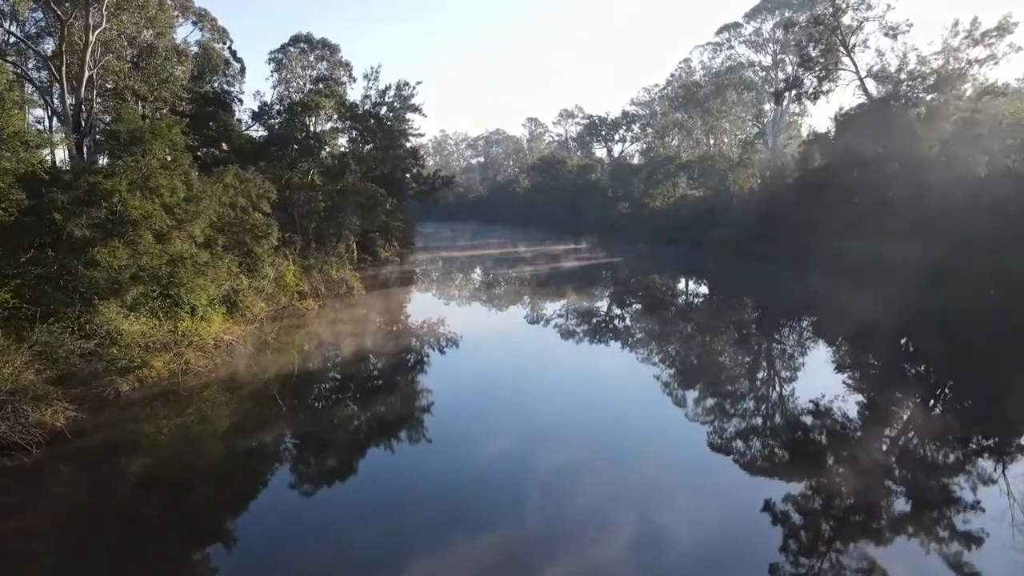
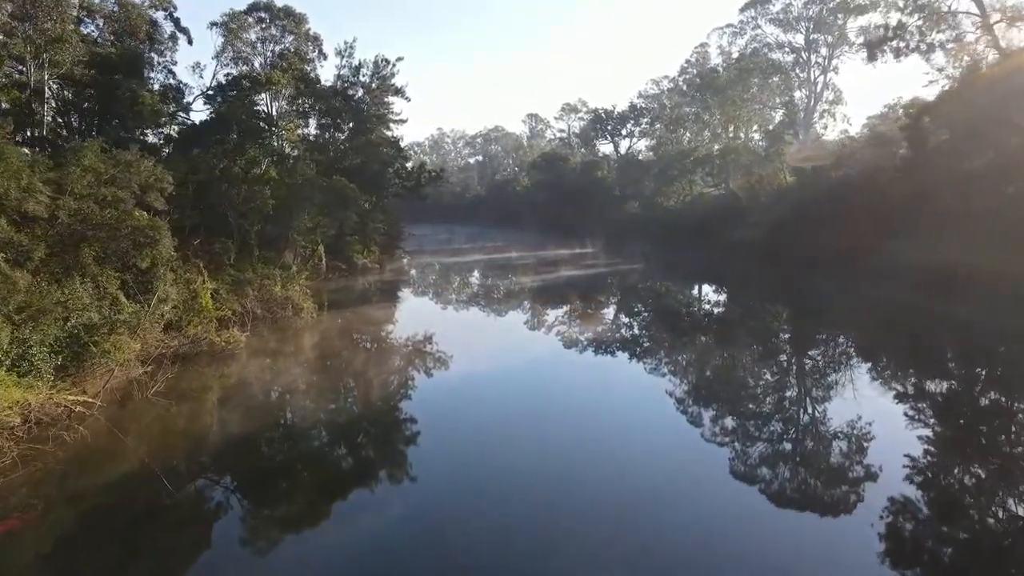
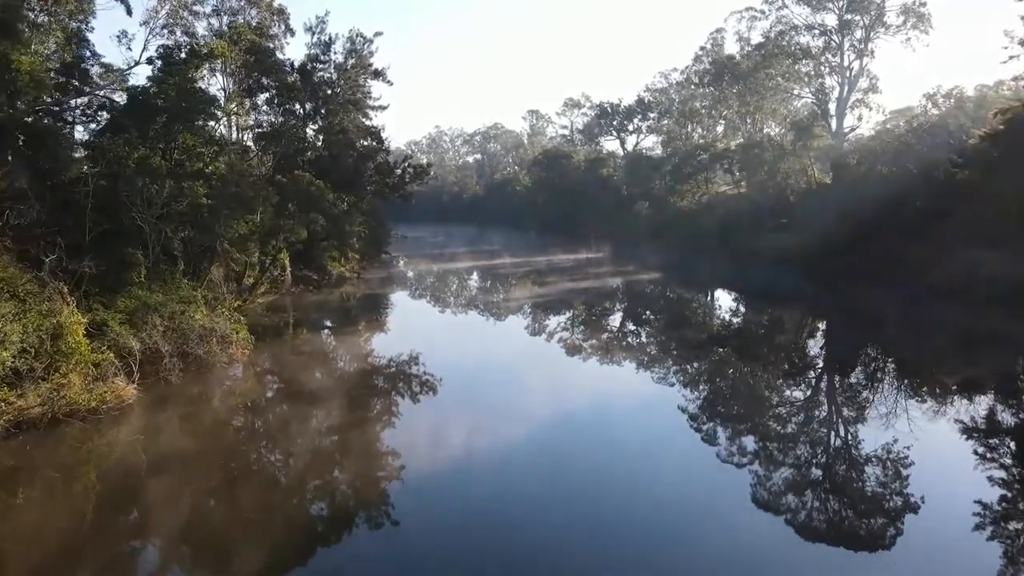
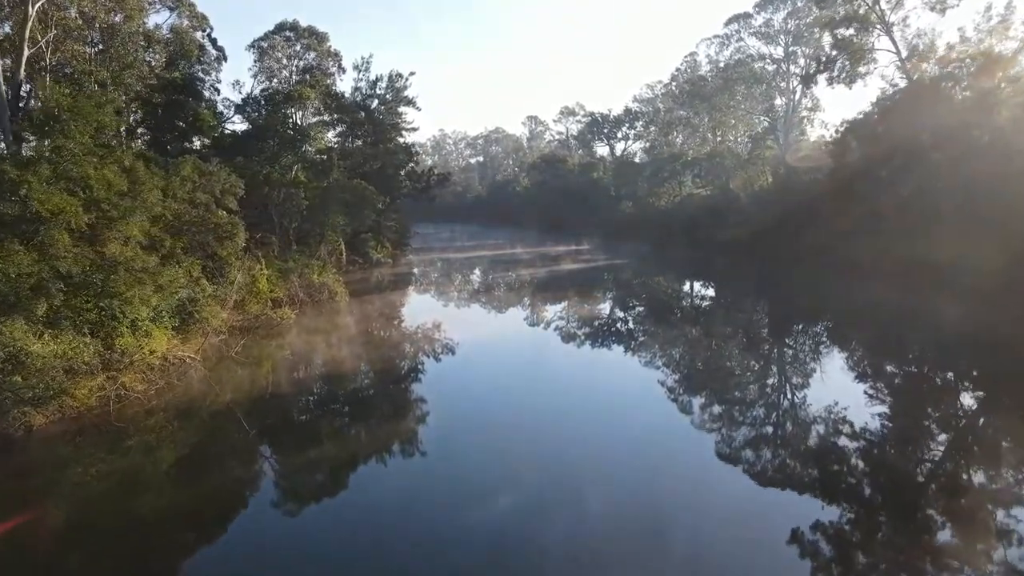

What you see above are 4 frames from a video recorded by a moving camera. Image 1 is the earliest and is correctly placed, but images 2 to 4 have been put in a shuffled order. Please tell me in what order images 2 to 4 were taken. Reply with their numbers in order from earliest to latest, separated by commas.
4, 2, 3
